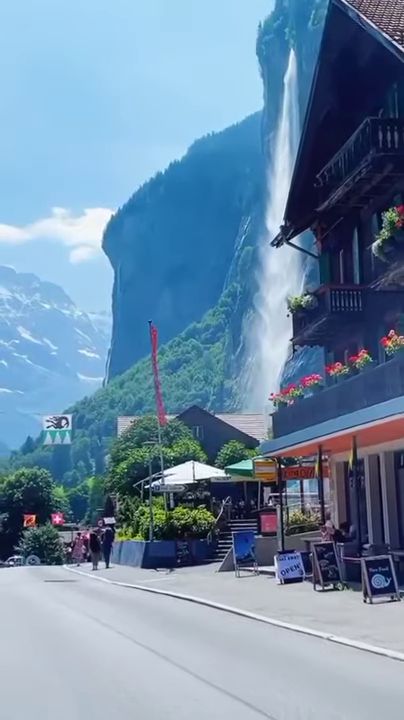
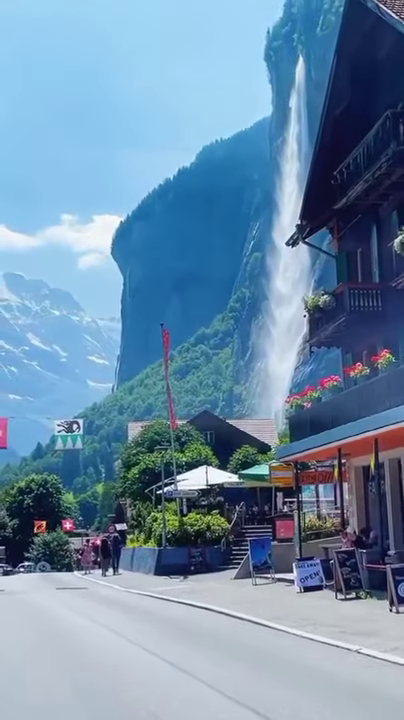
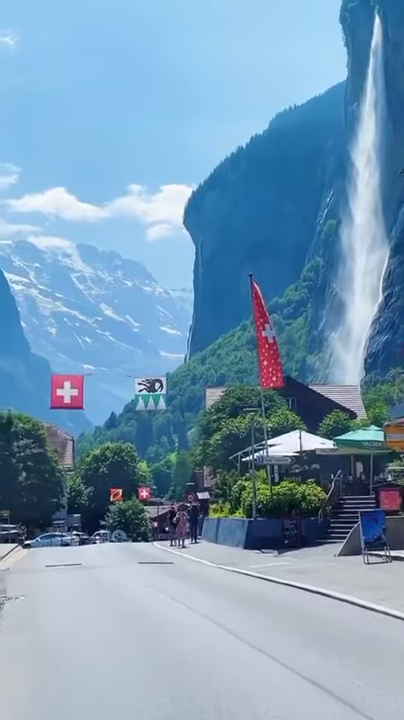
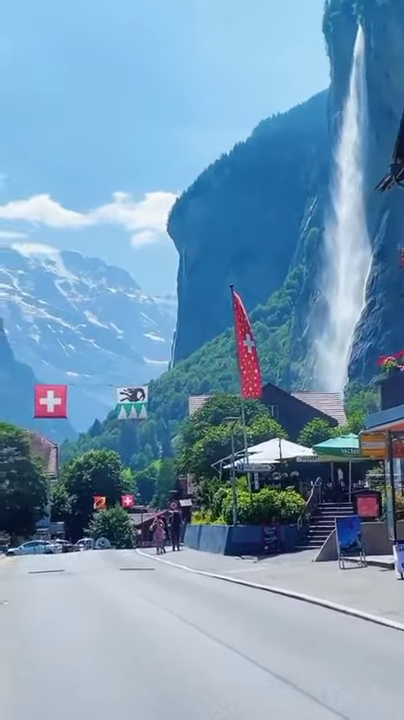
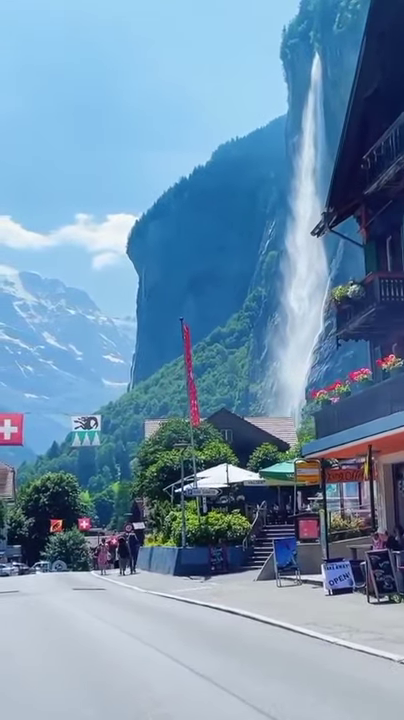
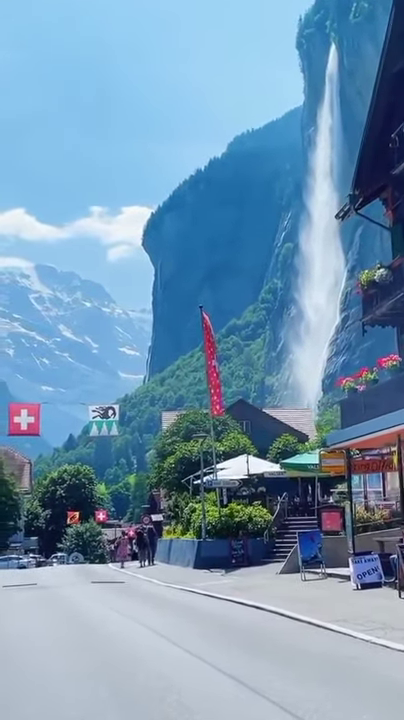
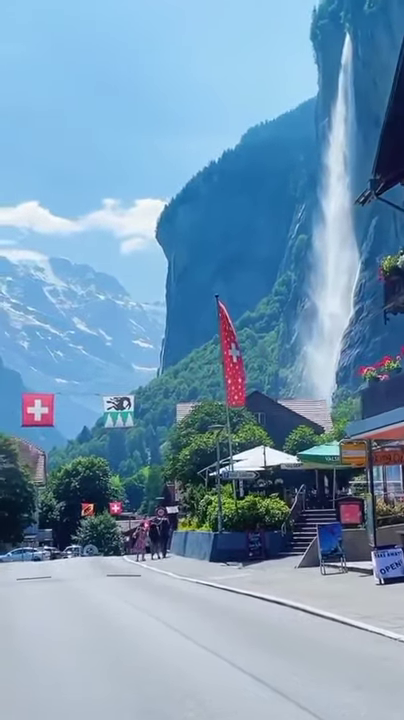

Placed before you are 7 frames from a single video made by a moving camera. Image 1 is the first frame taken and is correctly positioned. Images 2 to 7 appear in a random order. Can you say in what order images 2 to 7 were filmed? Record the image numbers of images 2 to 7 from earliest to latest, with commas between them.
2, 5, 6, 7, 4, 3
